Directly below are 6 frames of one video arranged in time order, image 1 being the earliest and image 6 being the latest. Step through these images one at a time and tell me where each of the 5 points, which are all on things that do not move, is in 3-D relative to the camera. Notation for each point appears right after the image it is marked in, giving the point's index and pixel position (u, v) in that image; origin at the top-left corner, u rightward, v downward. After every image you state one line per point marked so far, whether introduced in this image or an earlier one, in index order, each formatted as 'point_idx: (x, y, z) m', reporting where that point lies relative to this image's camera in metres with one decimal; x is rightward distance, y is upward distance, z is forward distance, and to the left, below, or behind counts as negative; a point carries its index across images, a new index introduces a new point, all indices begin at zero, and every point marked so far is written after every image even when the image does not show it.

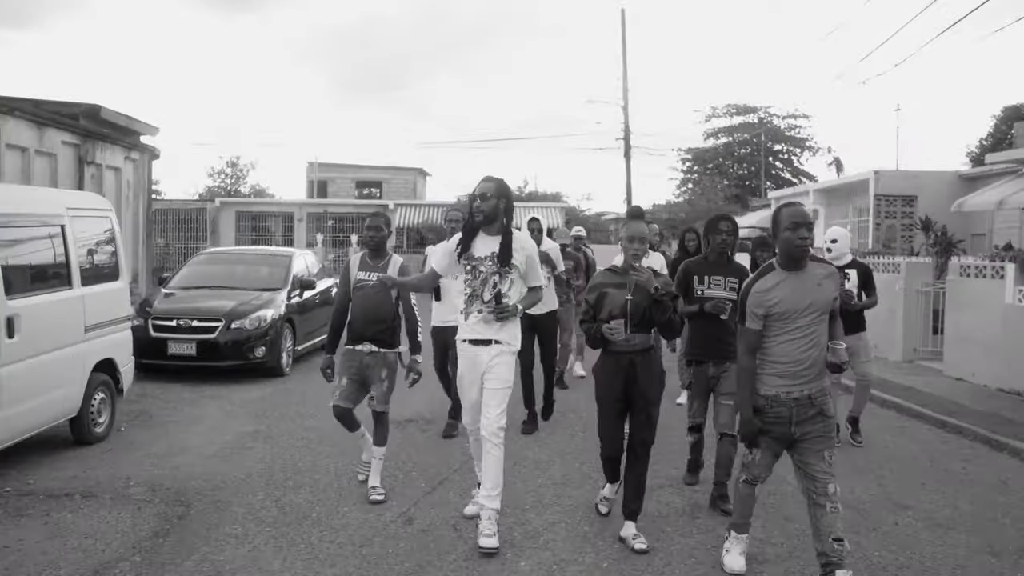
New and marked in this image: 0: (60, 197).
0: (-3.6, +0.7, +7.0) m
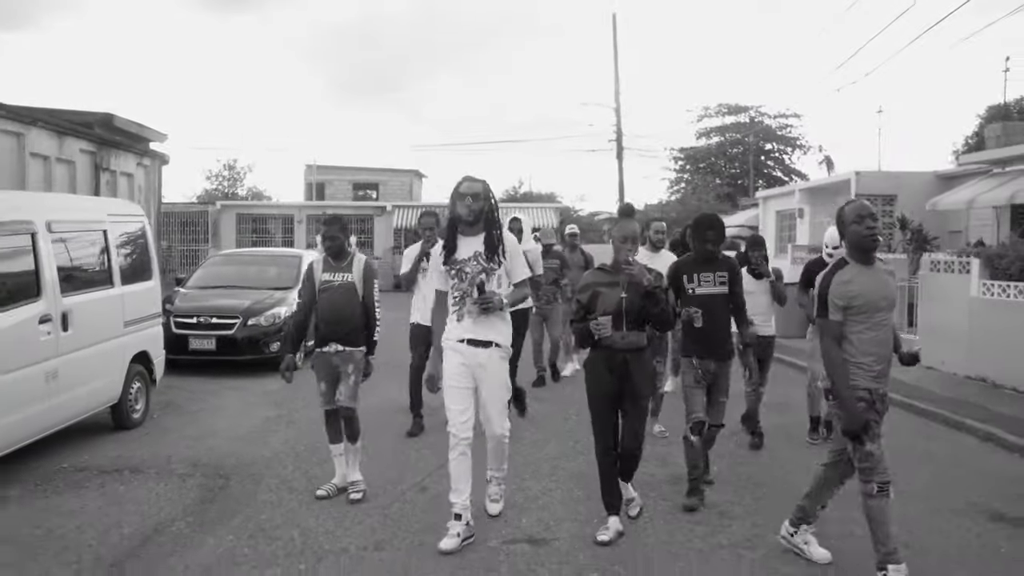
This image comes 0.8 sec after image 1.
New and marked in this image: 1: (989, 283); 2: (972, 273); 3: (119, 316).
0: (-3.6, +0.7, +7.7) m
1: (+5.9, +0.1, +10.9) m
2: (+5.9, +0.2, +11.3) m
3: (-3.3, -0.2, +7.6) m
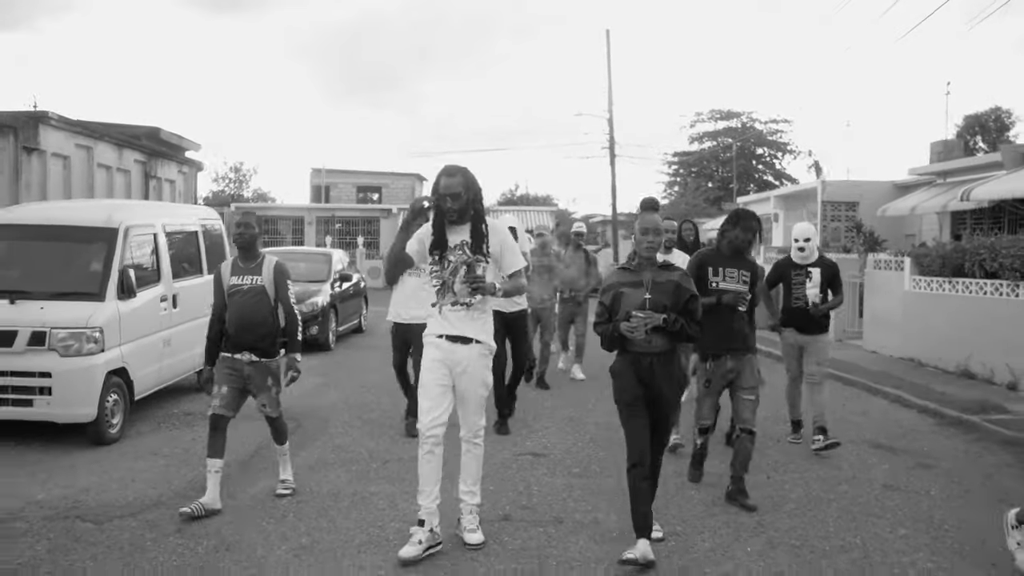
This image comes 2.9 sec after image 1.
0: (-3.5, +0.8, +9.7) m
1: (+5.9, +0.1, +13.0) m
2: (+5.9, +0.3, +13.3) m
3: (-3.3, -0.1, +9.5) m
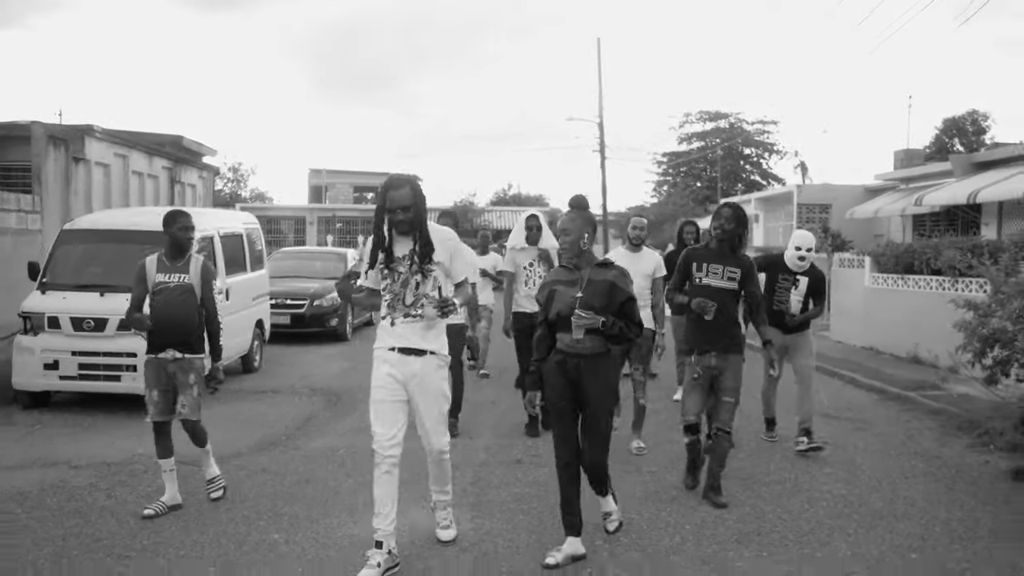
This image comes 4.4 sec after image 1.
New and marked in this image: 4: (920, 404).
0: (-3.5, +0.9, +11.1) m
1: (+5.9, +0.2, +14.5) m
2: (+5.9, +0.3, +14.9) m
3: (-3.2, -0.1, +11.0) m
4: (+4.4, -1.3, +9.6) m
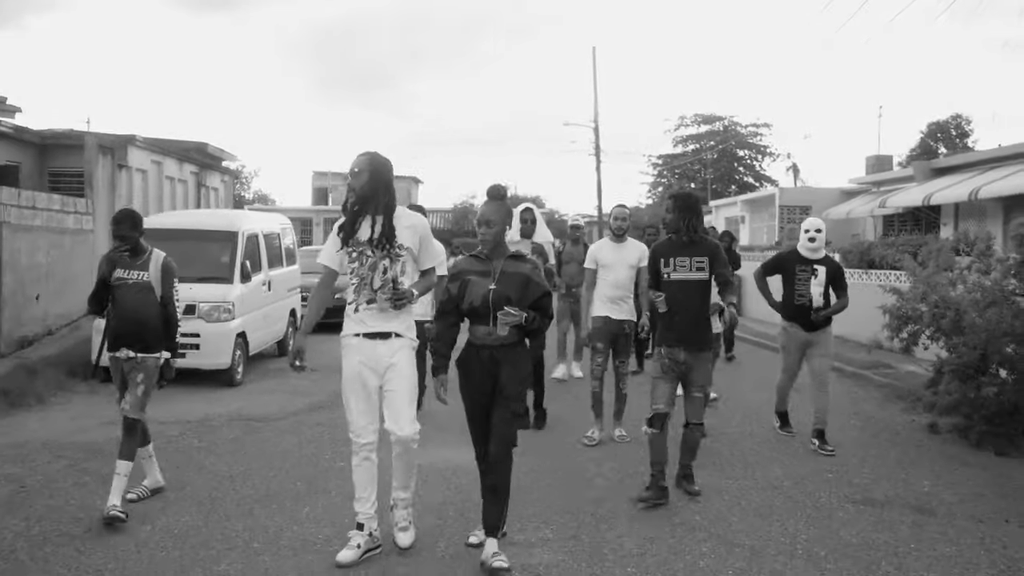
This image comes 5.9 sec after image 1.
0: (-3.4, +1.0, +12.6) m
1: (+6.0, +0.3, +16.0) m
2: (+5.9, +0.4, +16.4) m
3: (-3.2, 0.0, +12.4) m
4: (+4.5, -1.1, +11.1) m
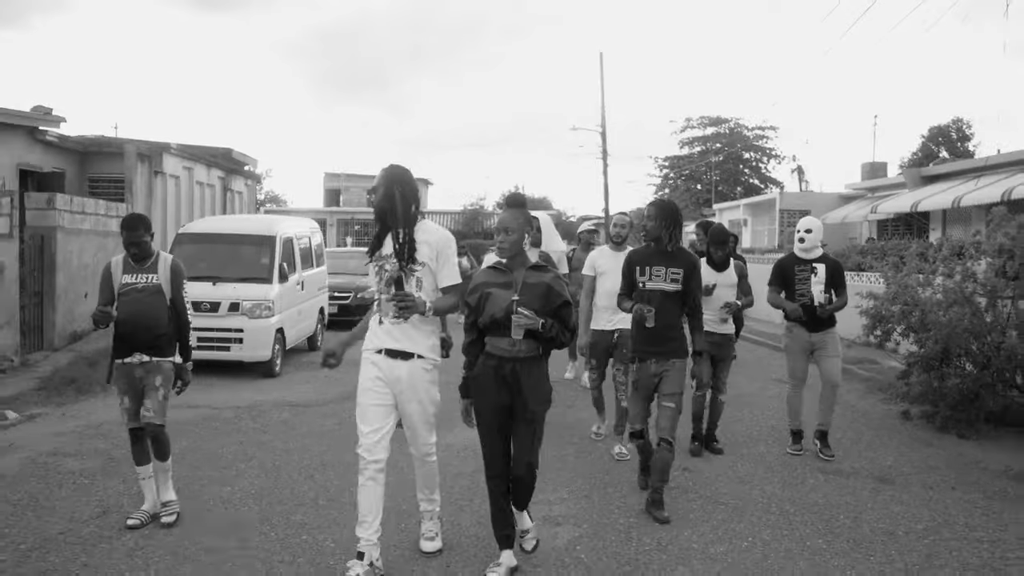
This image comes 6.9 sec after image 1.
0: (-3.2, +1.0, +13.6) m
1: (+6.2, +0.3, +16.9) m
2: (+6.2, +0.4, +17.3) m
3: (-3.0, 0.0, +13.4) m
4: (+4.7, -1.2, +12.1) m
